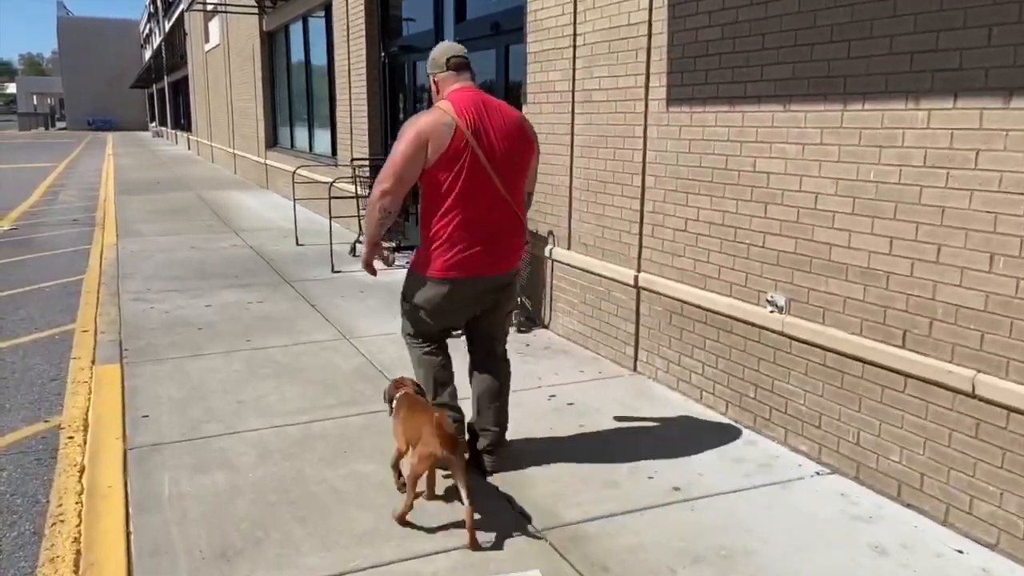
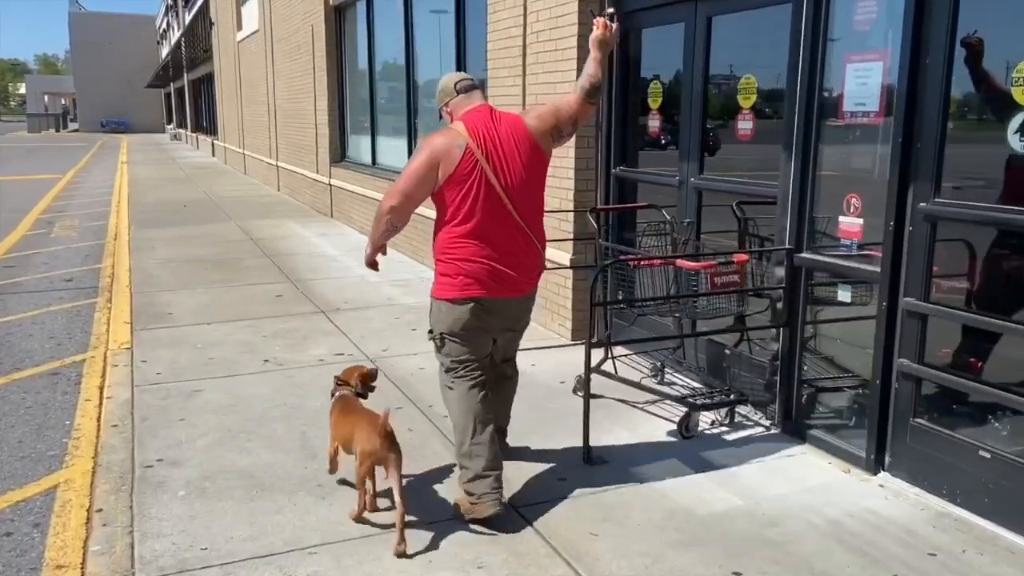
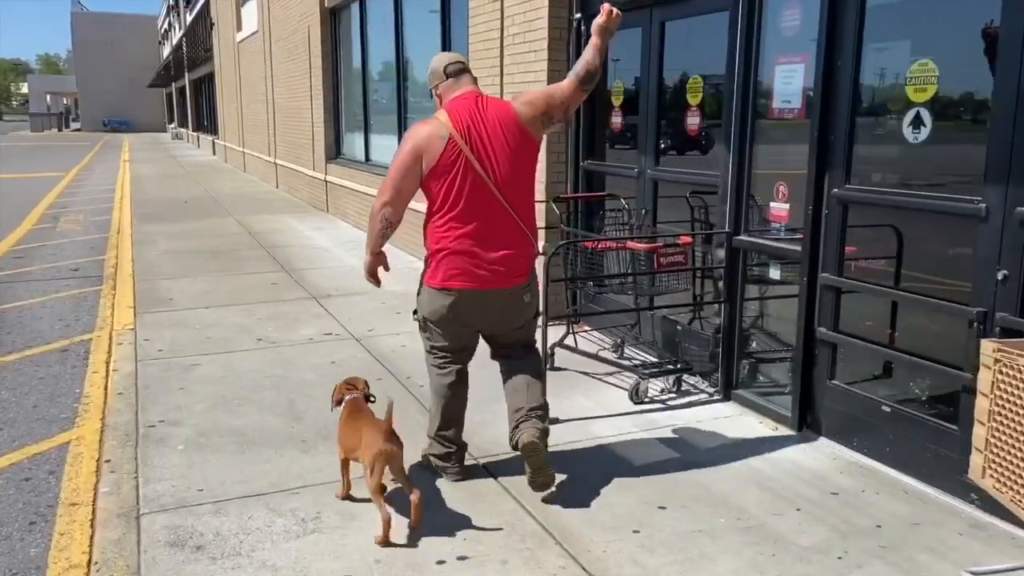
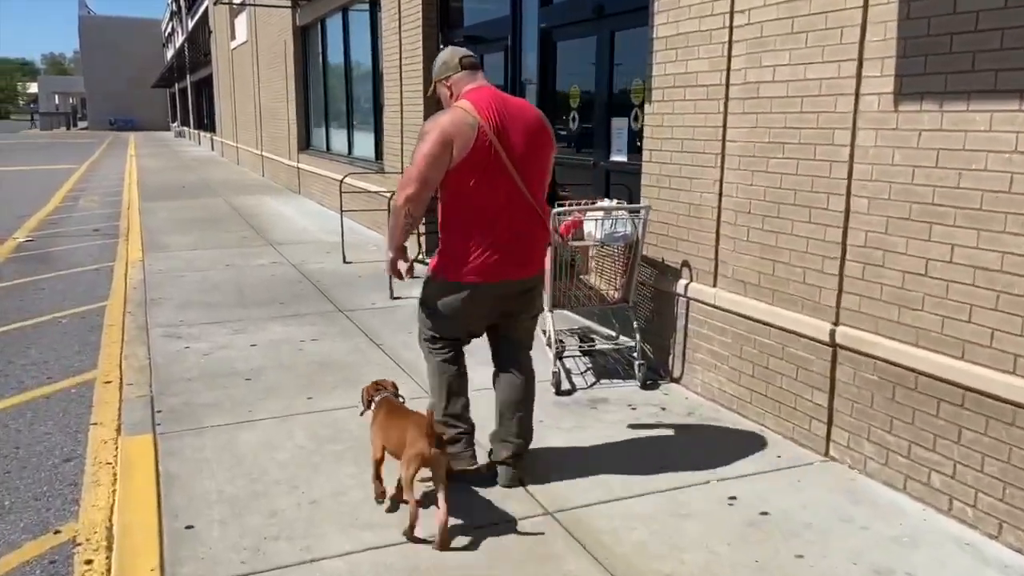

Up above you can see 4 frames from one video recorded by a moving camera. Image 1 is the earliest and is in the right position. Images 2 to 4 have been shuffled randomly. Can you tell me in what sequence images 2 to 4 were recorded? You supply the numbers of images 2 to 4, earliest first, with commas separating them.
4, 3, 2
